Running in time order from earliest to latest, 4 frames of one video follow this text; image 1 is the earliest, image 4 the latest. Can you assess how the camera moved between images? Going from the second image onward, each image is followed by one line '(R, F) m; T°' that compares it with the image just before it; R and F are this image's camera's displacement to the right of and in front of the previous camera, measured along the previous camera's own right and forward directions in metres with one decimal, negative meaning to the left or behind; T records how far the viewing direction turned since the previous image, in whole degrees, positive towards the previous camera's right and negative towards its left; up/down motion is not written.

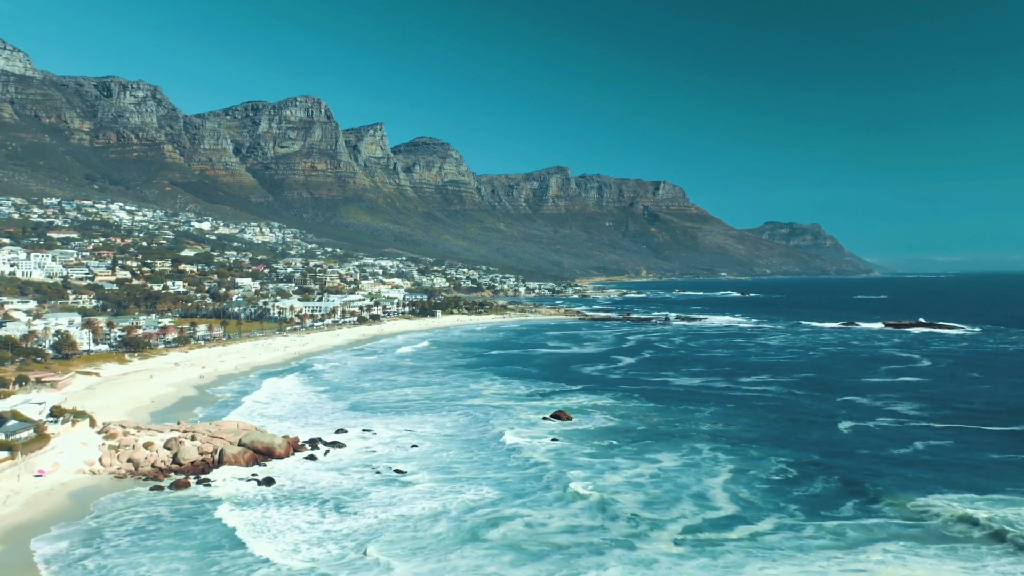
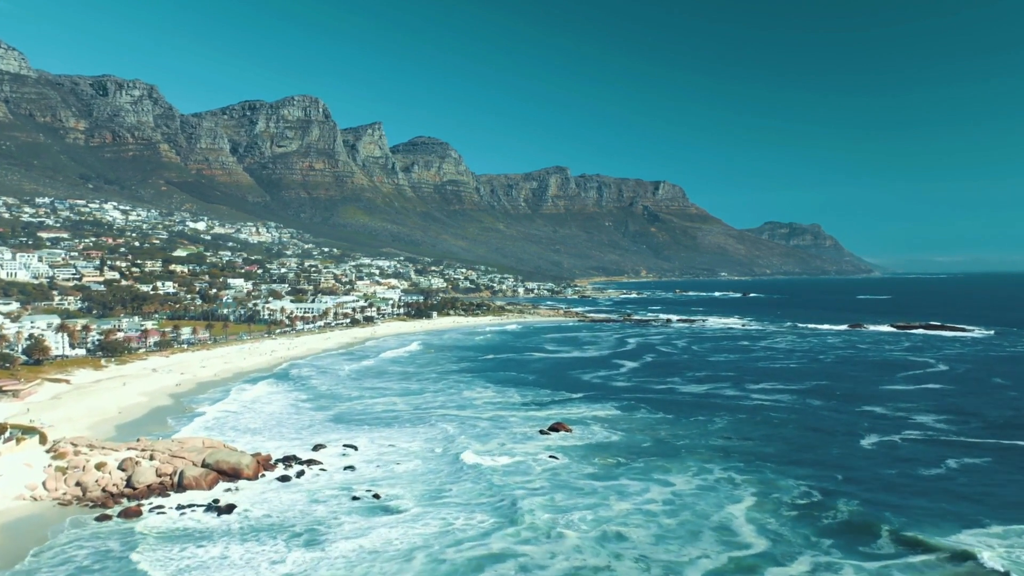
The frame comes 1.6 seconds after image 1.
(+0.3, +3.2) m; 0°
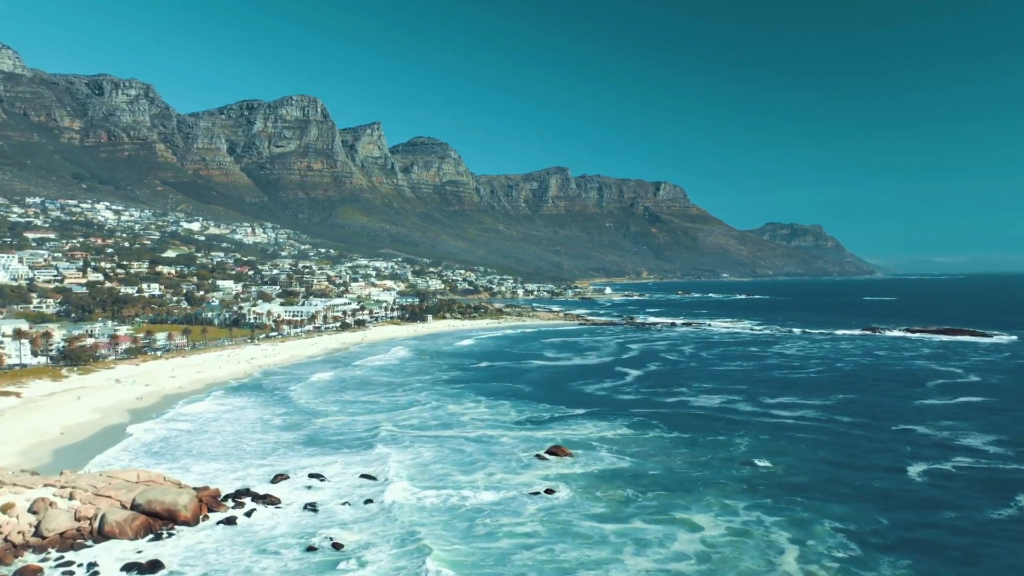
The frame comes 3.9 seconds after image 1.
(+0.4, +4.8) m; 0°
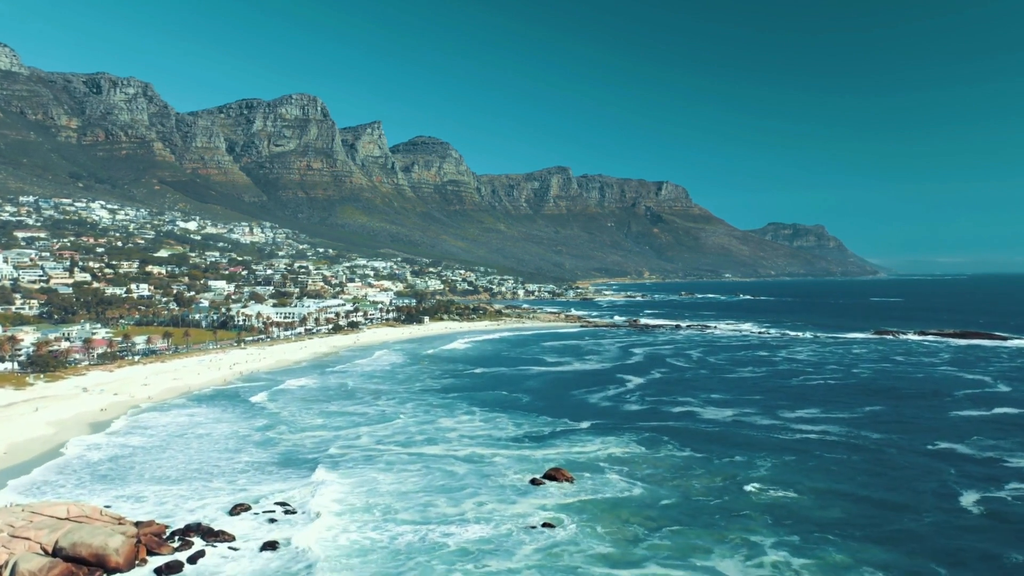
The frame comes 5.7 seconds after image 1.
(+0.3, +3.8) m; 0°
